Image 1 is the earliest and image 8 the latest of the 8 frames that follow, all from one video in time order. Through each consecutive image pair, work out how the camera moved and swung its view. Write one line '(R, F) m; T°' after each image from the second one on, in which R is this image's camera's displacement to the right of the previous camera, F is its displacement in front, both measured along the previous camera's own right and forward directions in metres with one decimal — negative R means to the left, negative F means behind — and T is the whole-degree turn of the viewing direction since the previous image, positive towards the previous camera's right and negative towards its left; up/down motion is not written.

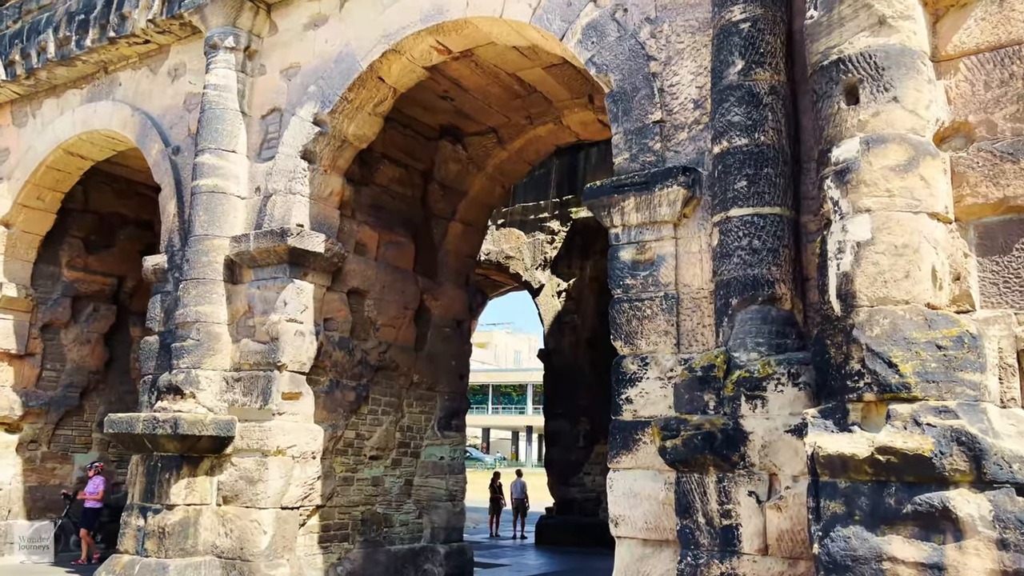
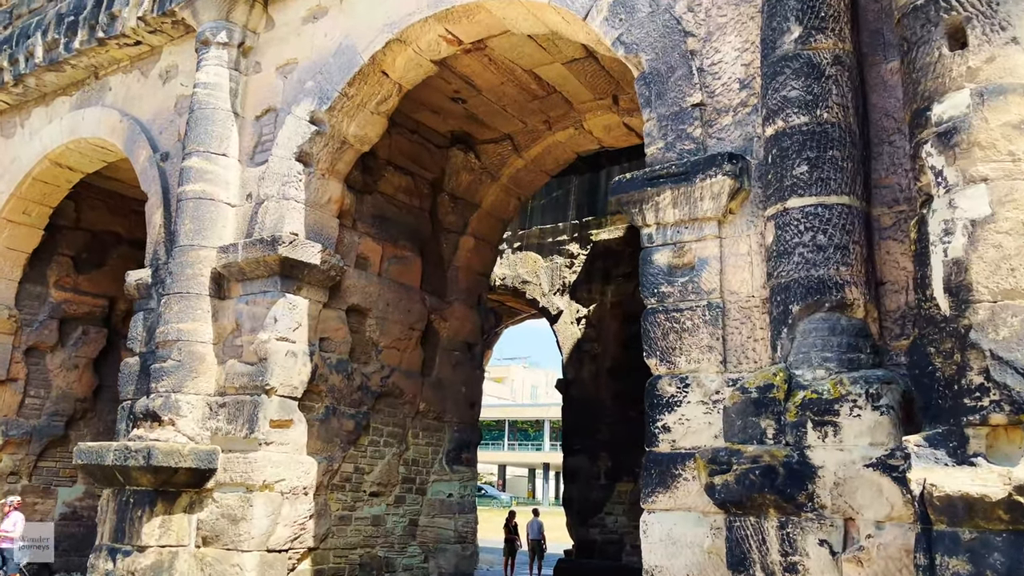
(0.0, +0.6) m; -1°
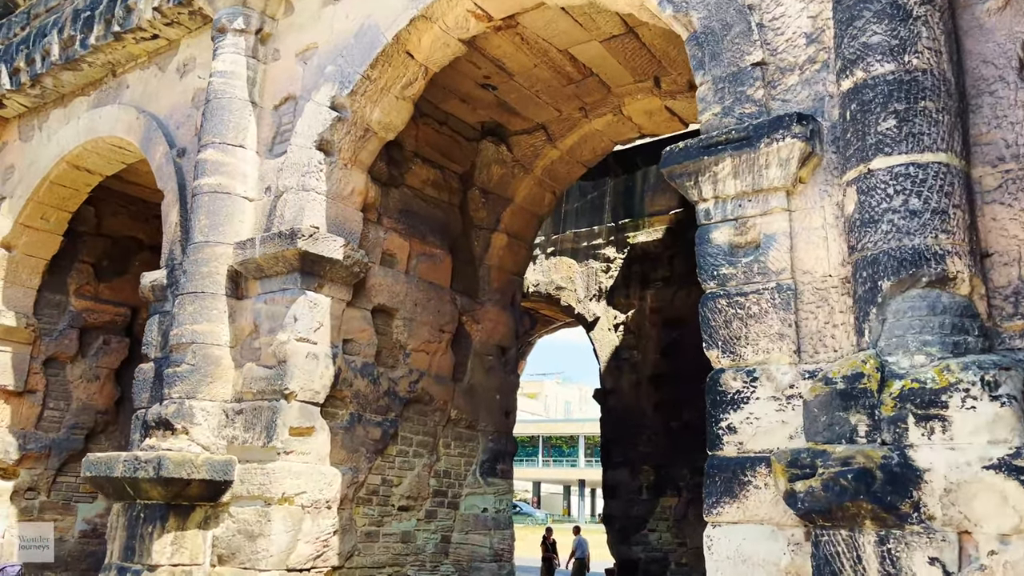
(0.0, +0.4) m; -2°
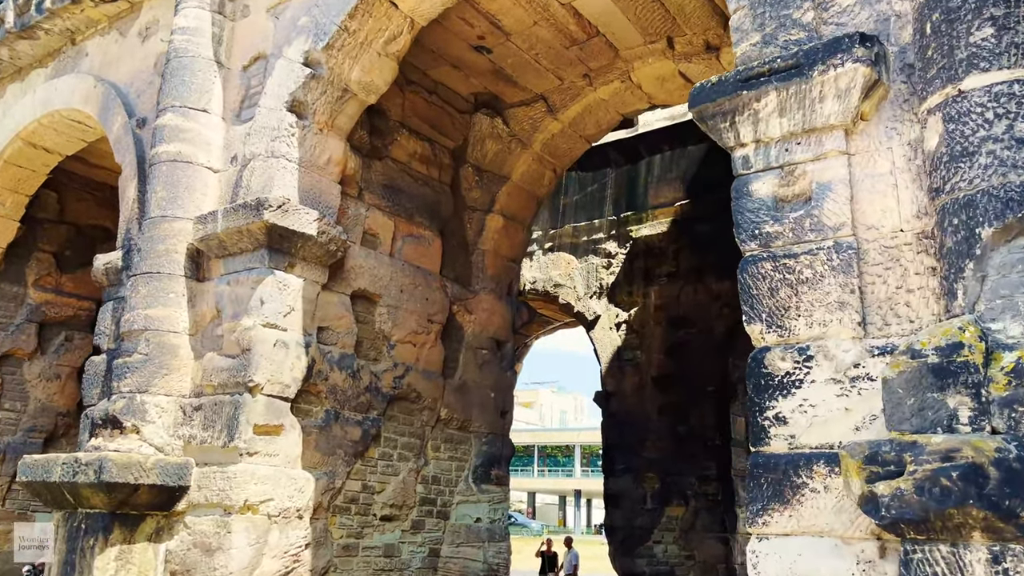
(0.0, +0.6) m; 0°
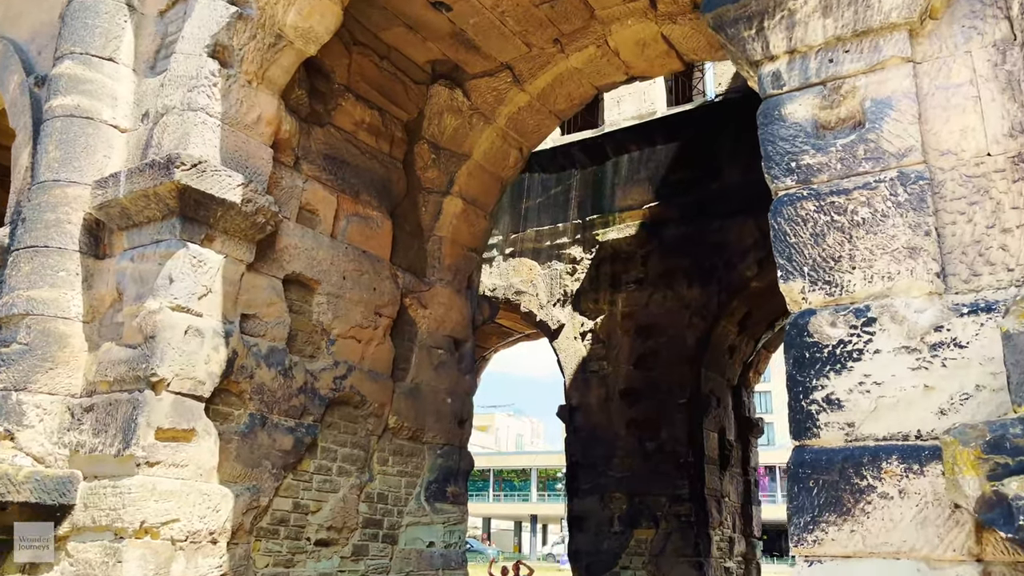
(0.0, +0.6) m; +3°
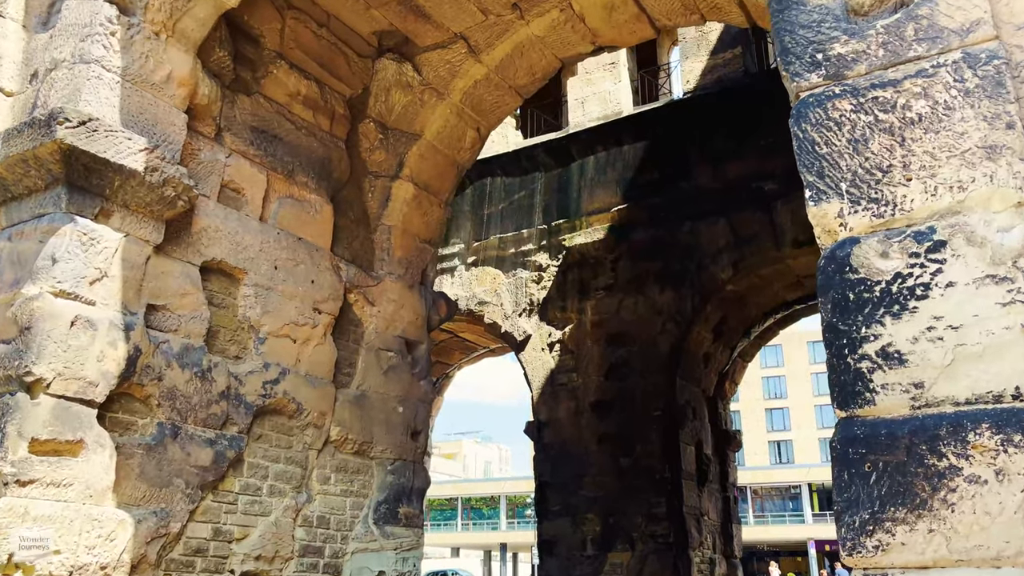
(0.0, +0.5) m; +2°
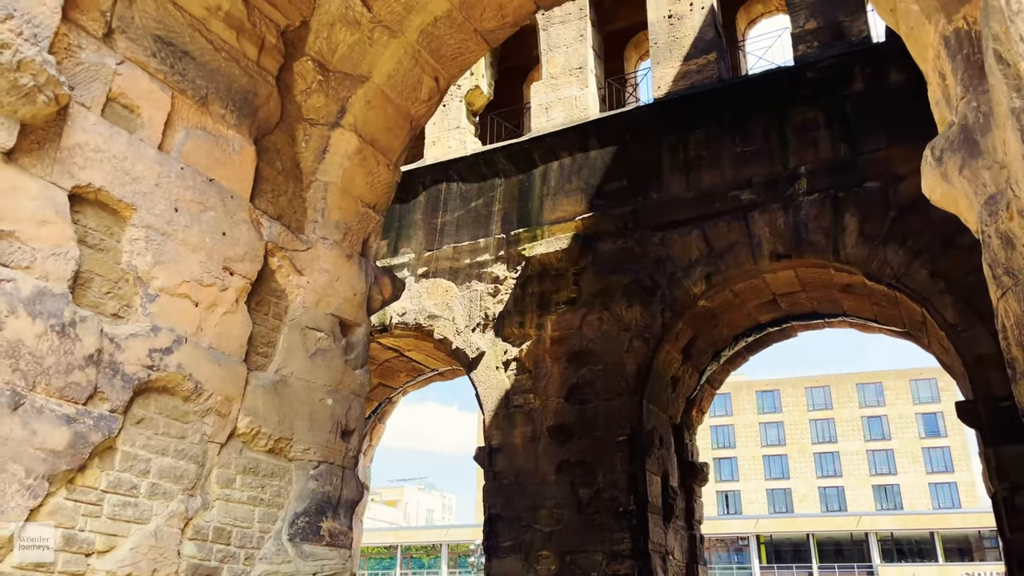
(0.0, +0.7) m; +3°
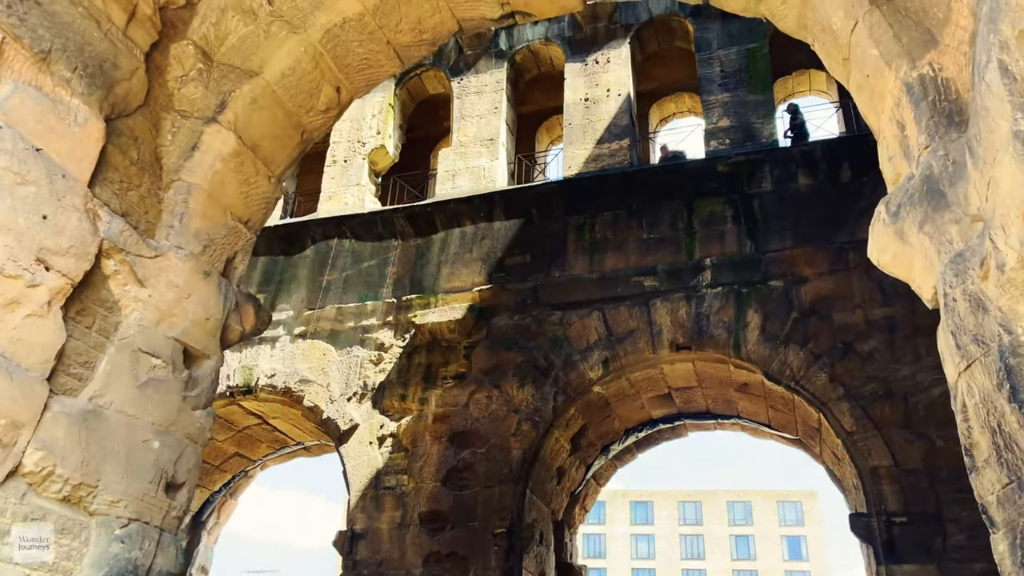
(0.0, +0.5) m; +7°
